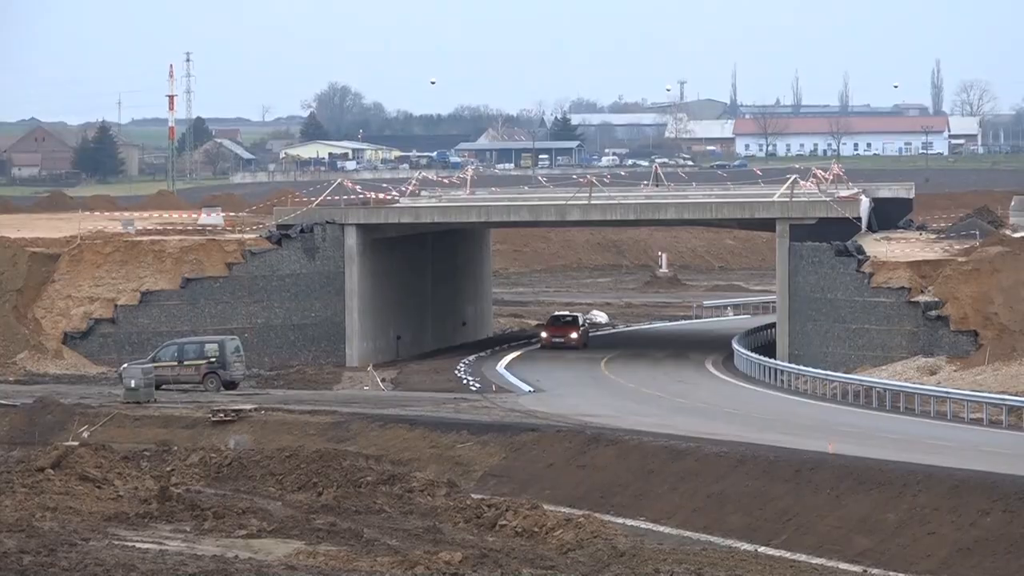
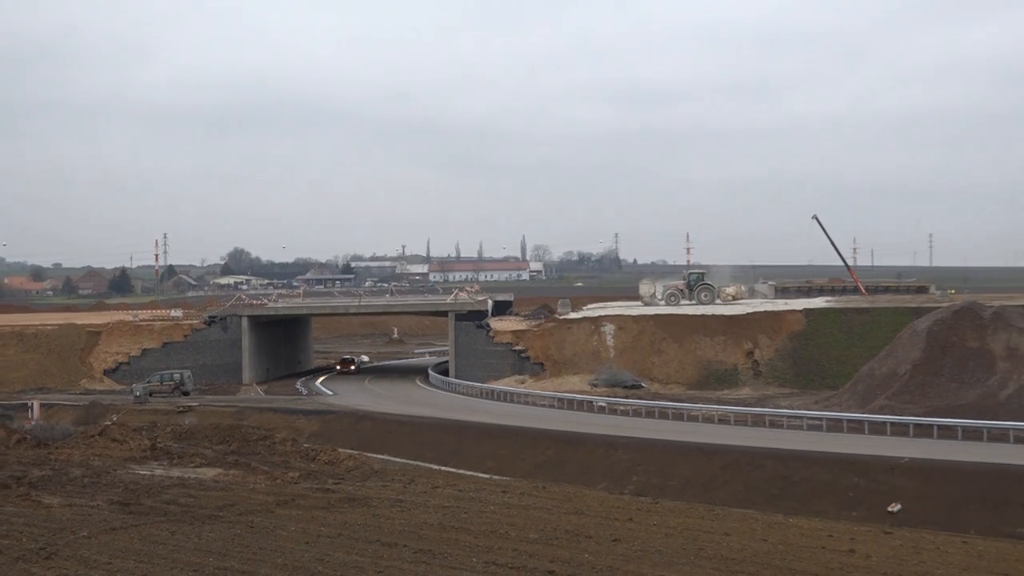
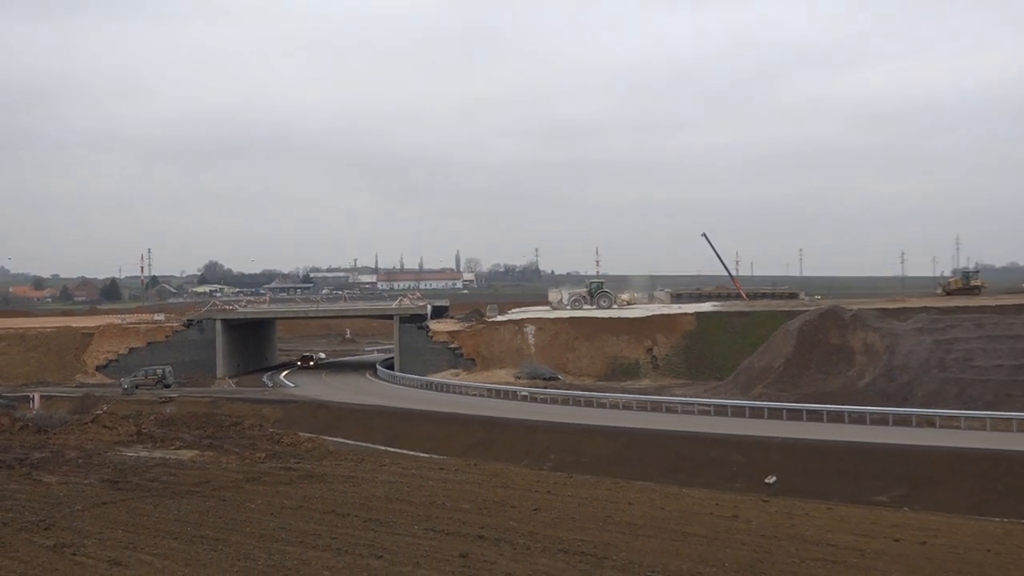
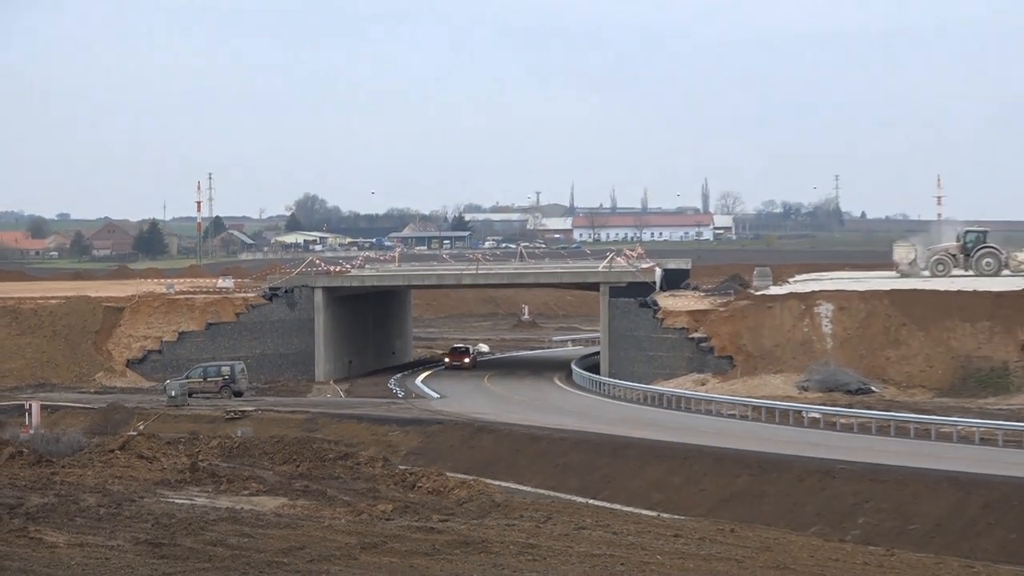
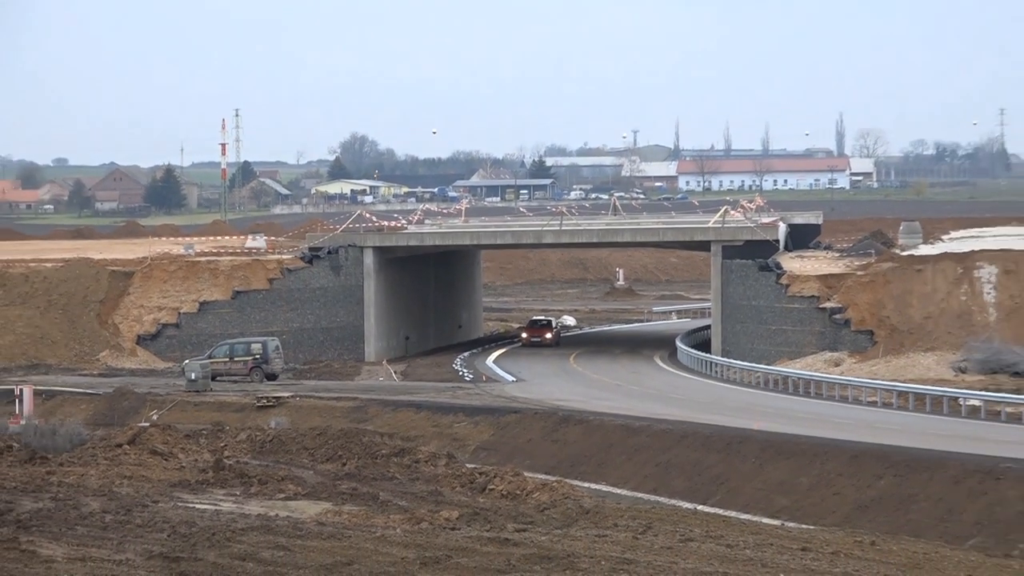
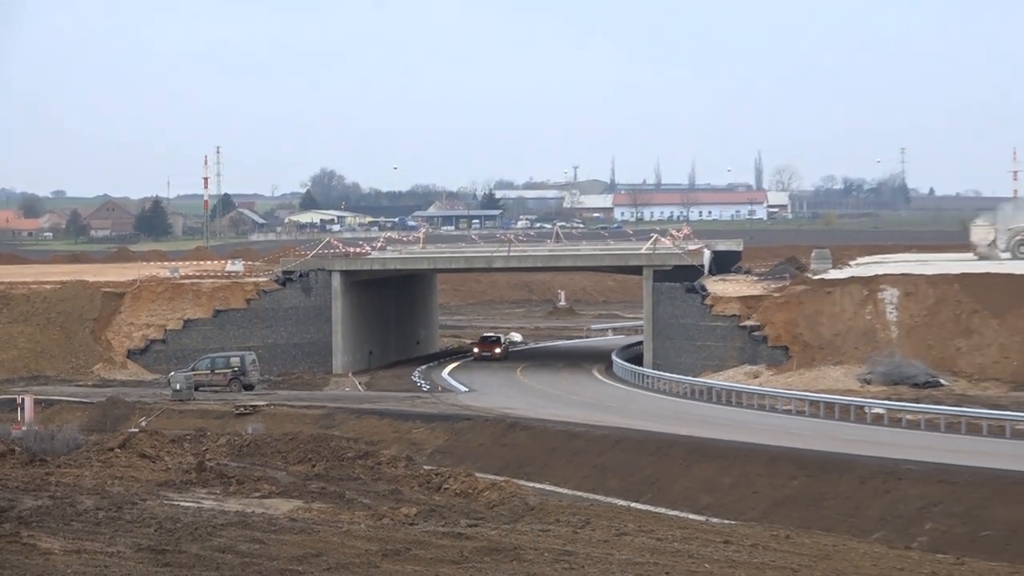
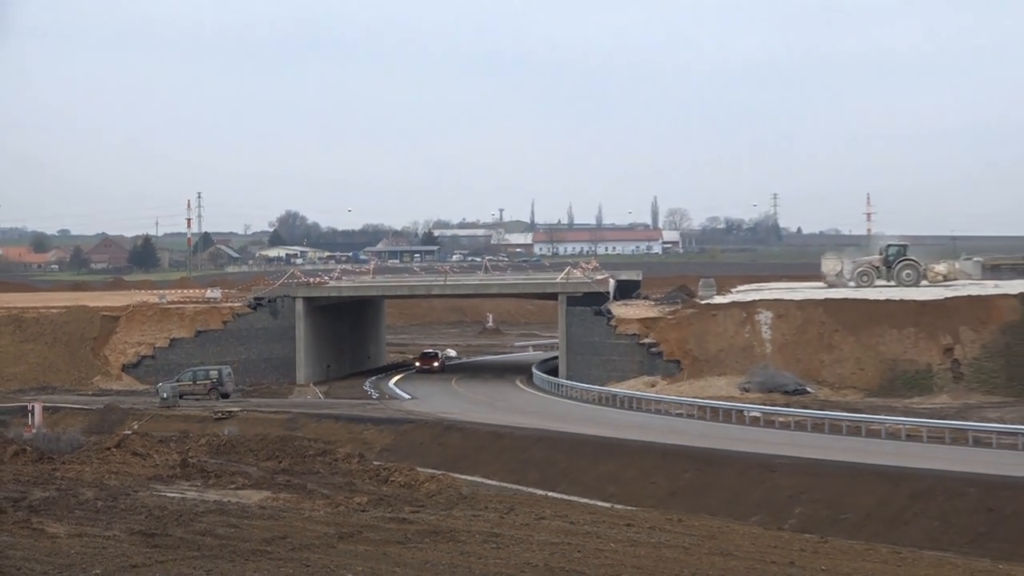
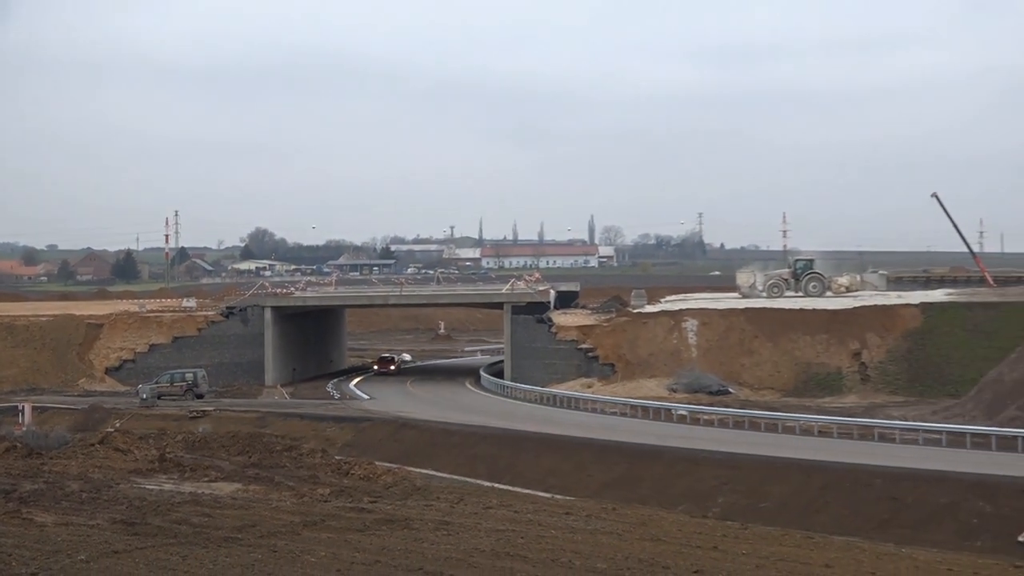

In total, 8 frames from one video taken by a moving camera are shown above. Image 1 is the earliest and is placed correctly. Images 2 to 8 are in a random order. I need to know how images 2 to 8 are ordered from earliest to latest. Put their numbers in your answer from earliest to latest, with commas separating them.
5, 6, 4, 7, 8, 2, 3
